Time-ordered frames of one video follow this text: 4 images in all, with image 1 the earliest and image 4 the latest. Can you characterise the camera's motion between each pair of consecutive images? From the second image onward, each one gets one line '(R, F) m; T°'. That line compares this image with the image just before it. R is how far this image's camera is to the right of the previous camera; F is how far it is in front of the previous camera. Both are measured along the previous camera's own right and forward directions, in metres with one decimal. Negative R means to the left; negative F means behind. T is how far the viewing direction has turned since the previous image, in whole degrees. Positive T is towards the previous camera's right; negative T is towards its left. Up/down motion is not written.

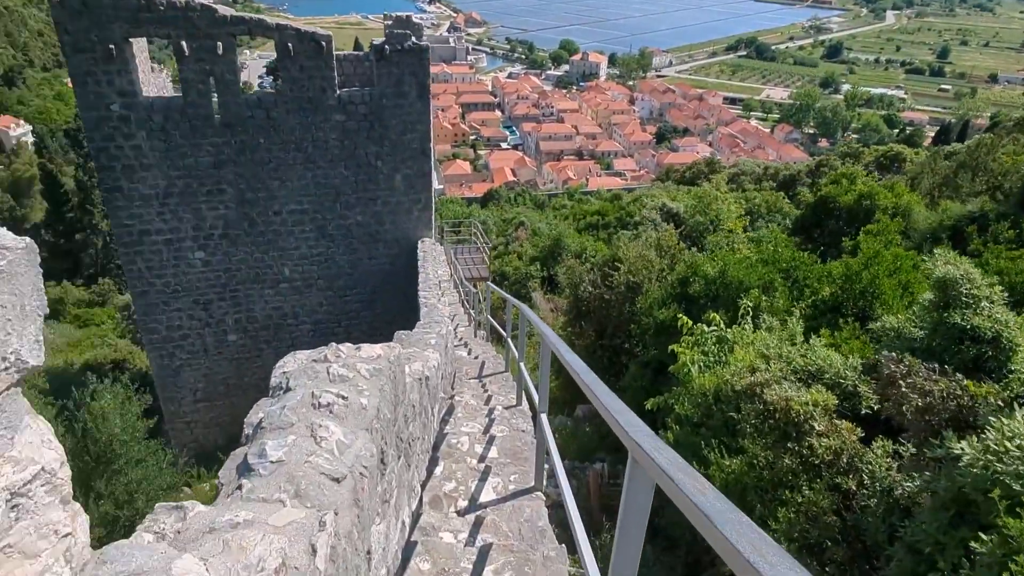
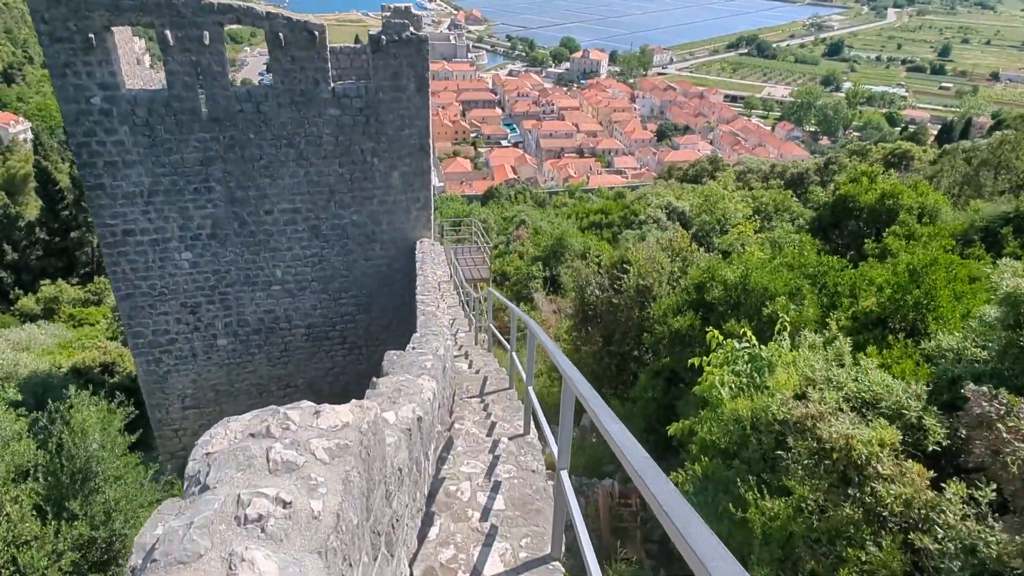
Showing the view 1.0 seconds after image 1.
(0.0, +0.3) m; 0°
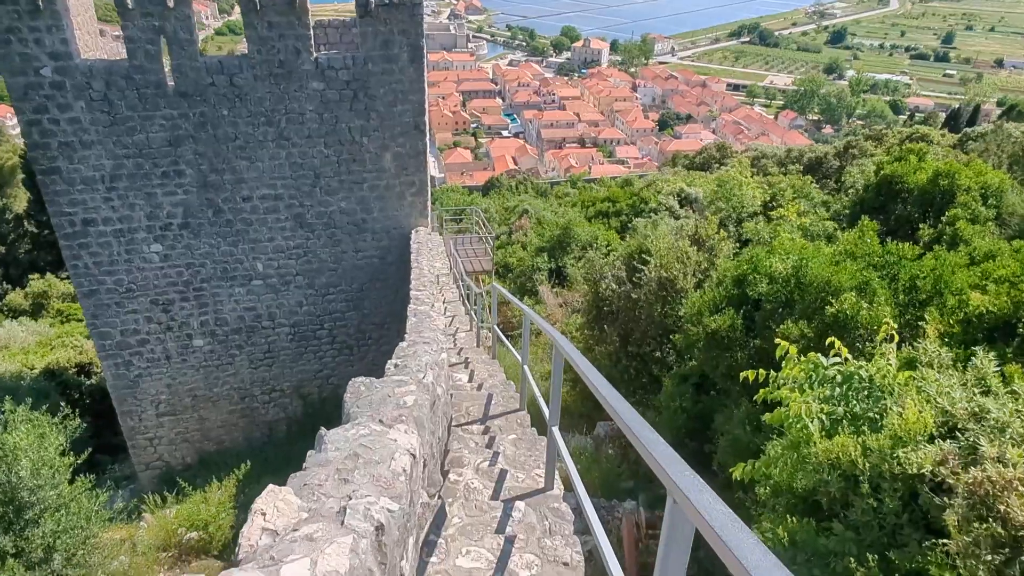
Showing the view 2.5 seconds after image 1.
(0.0, +0.6) m; 0°
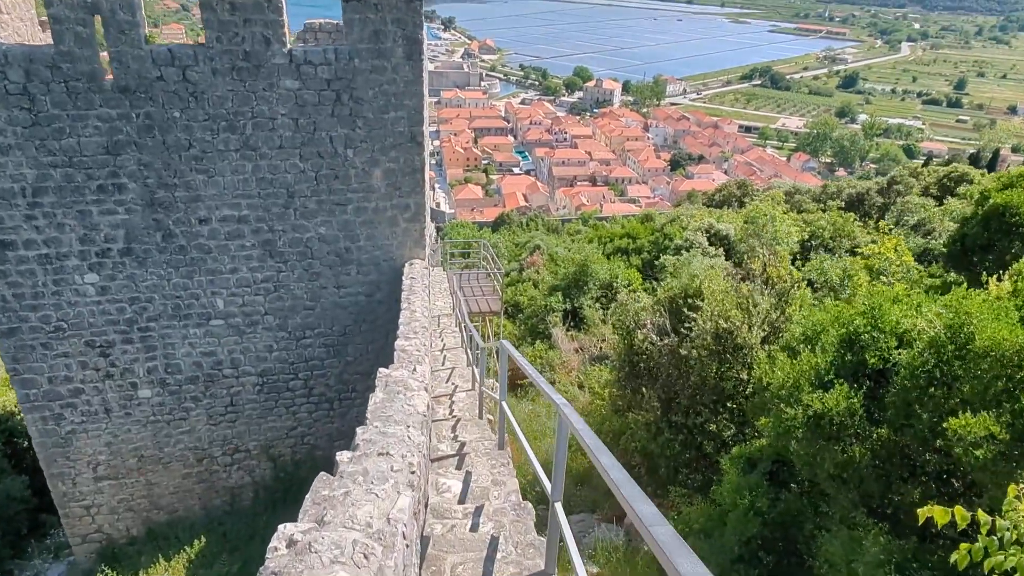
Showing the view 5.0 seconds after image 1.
(0.0, +1.1) m; -1°
